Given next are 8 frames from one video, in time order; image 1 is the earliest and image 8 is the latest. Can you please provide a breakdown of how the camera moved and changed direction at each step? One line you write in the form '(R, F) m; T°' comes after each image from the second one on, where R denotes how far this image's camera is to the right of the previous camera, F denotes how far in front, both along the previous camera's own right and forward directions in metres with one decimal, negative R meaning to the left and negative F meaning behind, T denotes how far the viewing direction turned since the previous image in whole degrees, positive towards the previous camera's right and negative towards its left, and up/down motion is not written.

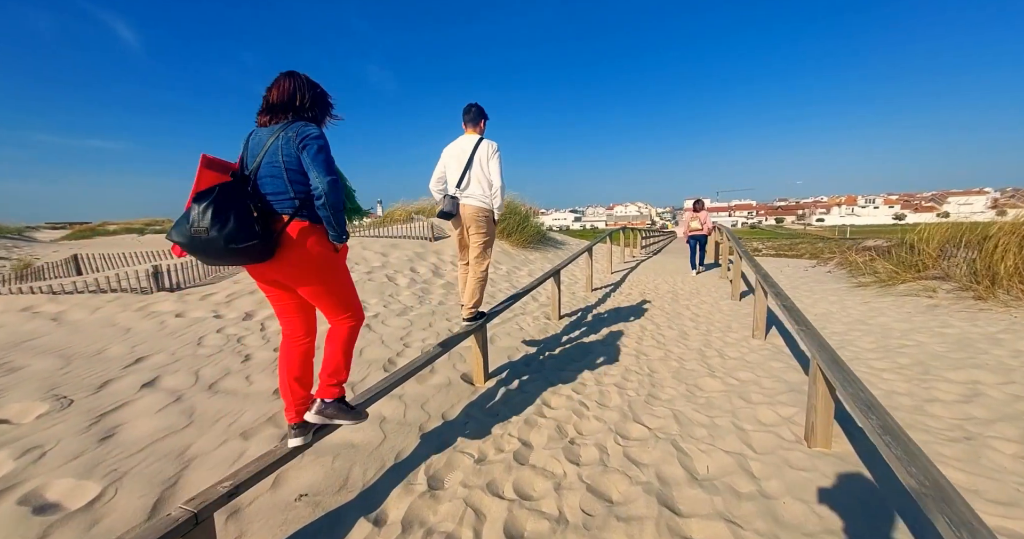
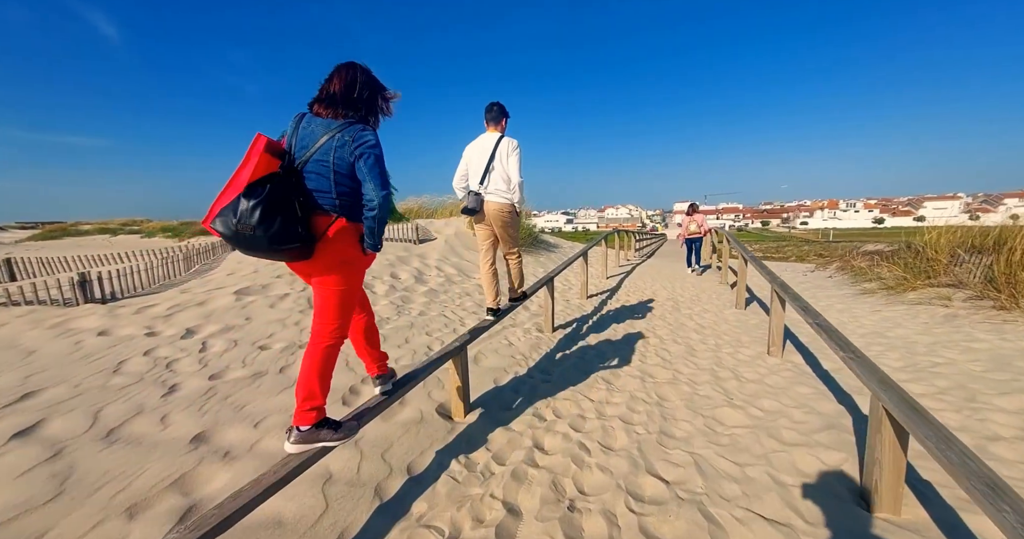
(0.0, +0.5) m; +1°
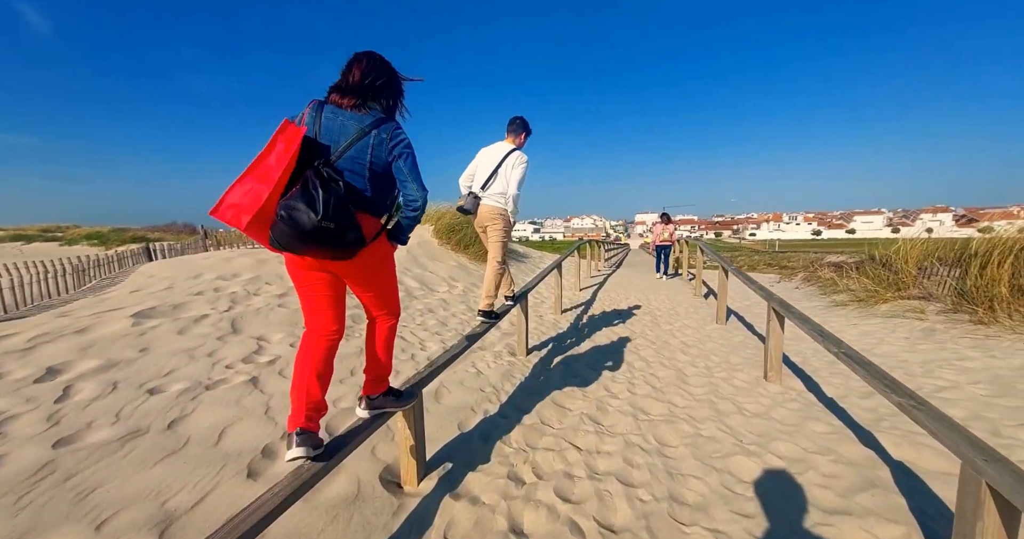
(0.0, +0.6) m; +5°
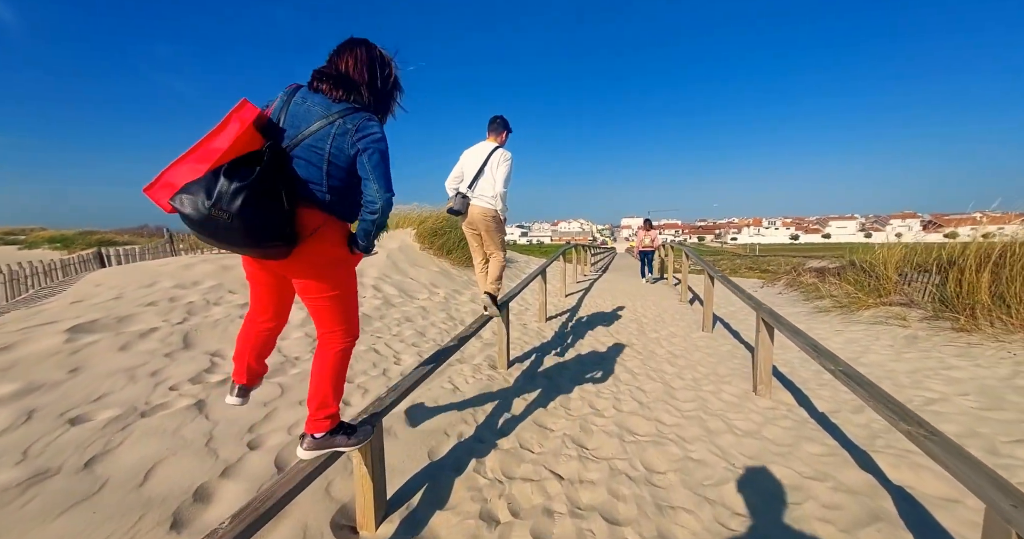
(+0.1, +0.2) m; +2°
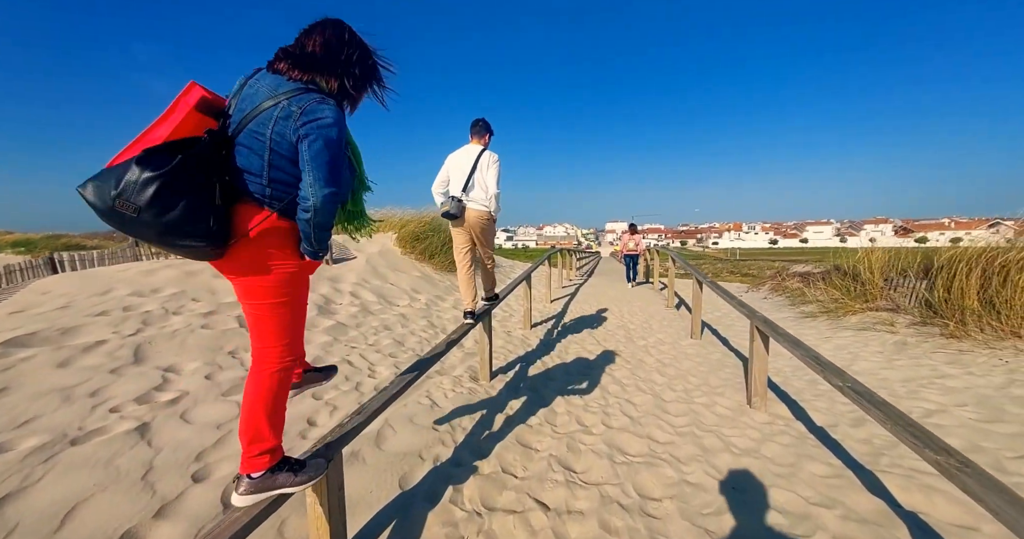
(0.0, +0.2) m; +2°
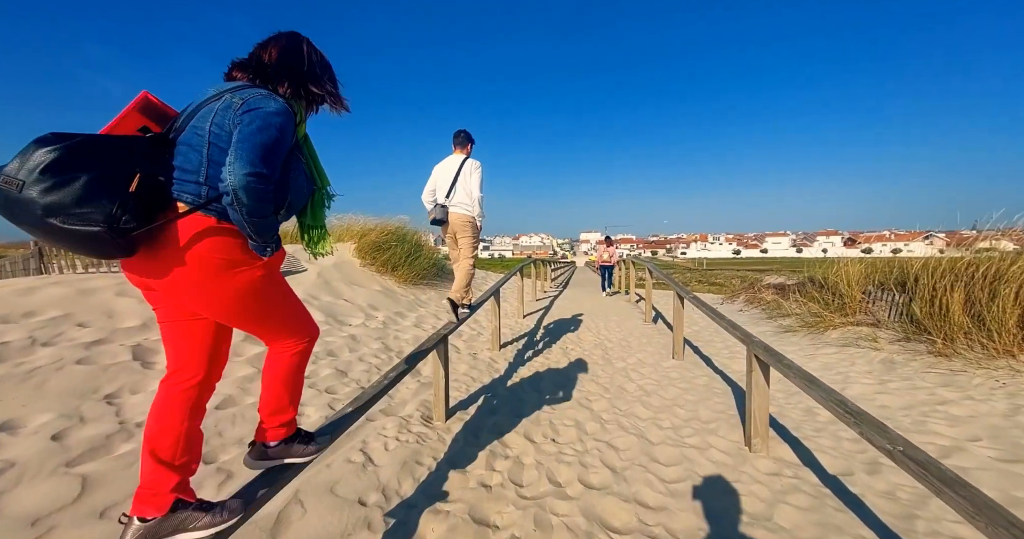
(+0.1, +0.6) m; +4°
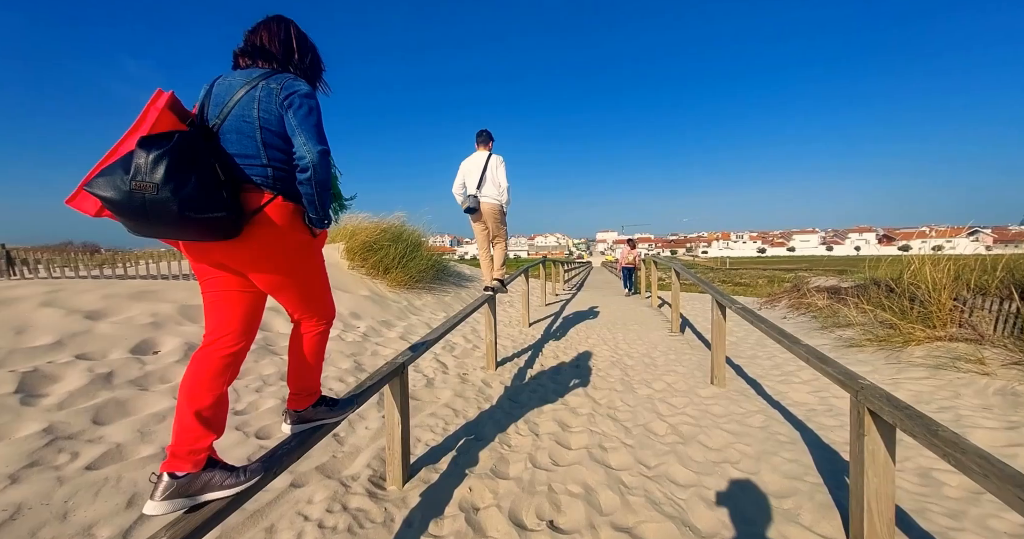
(+0.2, +0.9) m; -3°
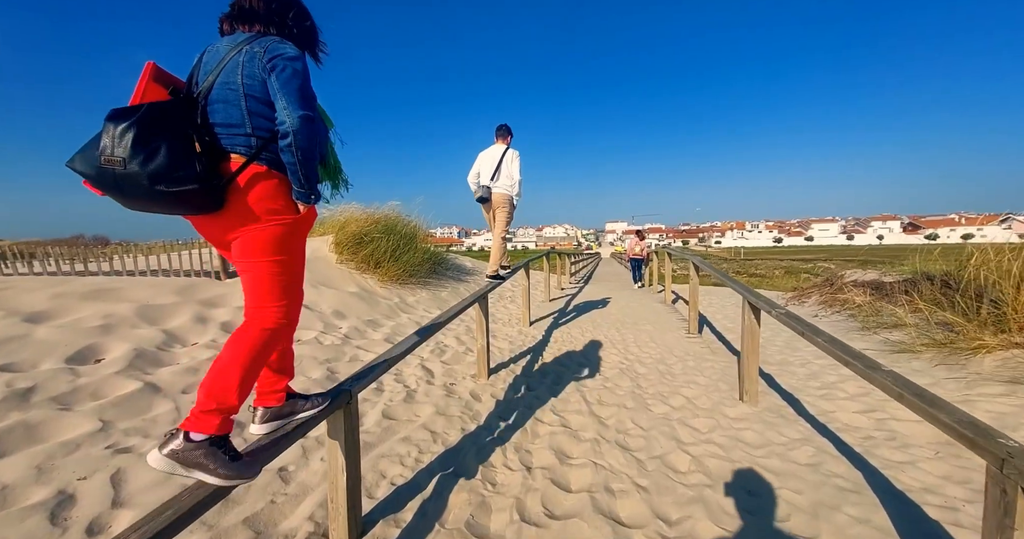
(+0.2, +0.6) m; -2°
